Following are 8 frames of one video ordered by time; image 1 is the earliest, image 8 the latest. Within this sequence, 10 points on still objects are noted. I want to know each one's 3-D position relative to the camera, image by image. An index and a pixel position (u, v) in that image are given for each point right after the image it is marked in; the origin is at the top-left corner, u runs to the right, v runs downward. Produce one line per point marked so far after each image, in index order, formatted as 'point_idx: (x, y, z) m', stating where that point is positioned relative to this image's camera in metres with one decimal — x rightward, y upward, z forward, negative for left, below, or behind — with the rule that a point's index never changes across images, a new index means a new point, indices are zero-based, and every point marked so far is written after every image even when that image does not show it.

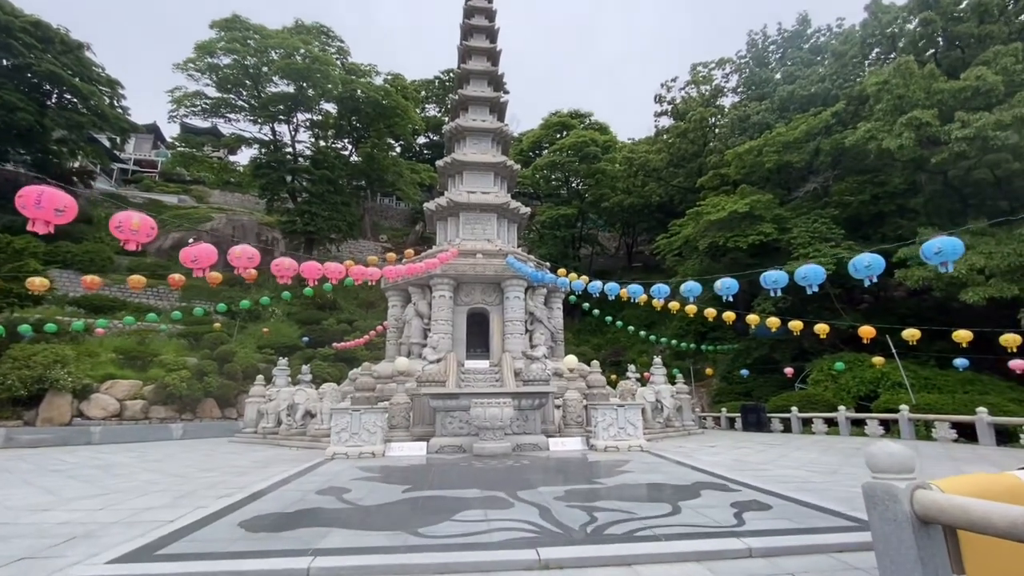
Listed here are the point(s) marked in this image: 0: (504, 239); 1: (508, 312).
0: (-0.3, +1.7, +16.6) m
1: (-0.1, -0.7, +14.2) m
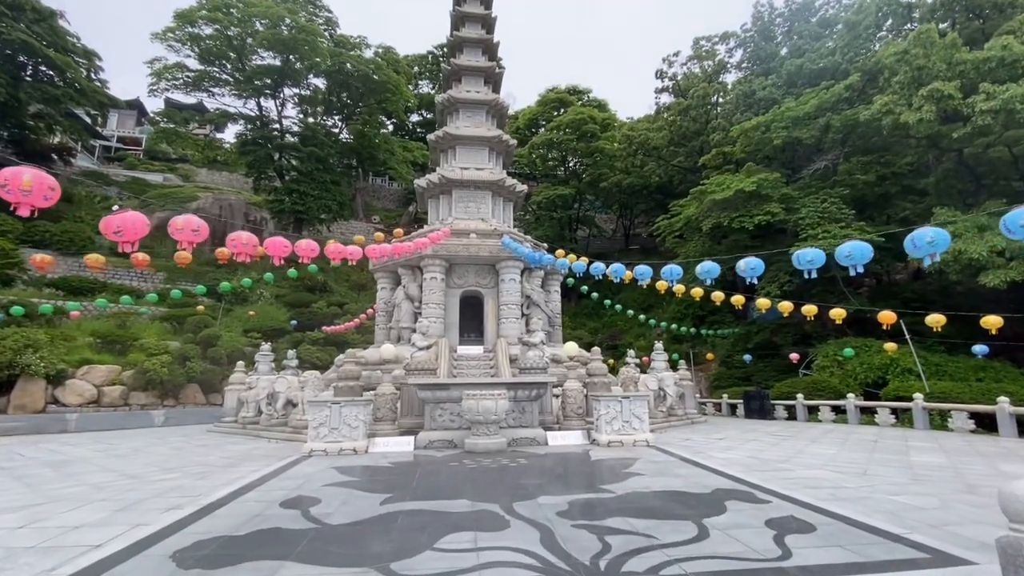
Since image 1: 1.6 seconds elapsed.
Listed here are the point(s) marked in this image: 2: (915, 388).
0: (-0.4, +2.3, +15.8) m
1: (-0.2, -0.2, +13.5) m
2: (+10.5, -2.6, +12.5) m
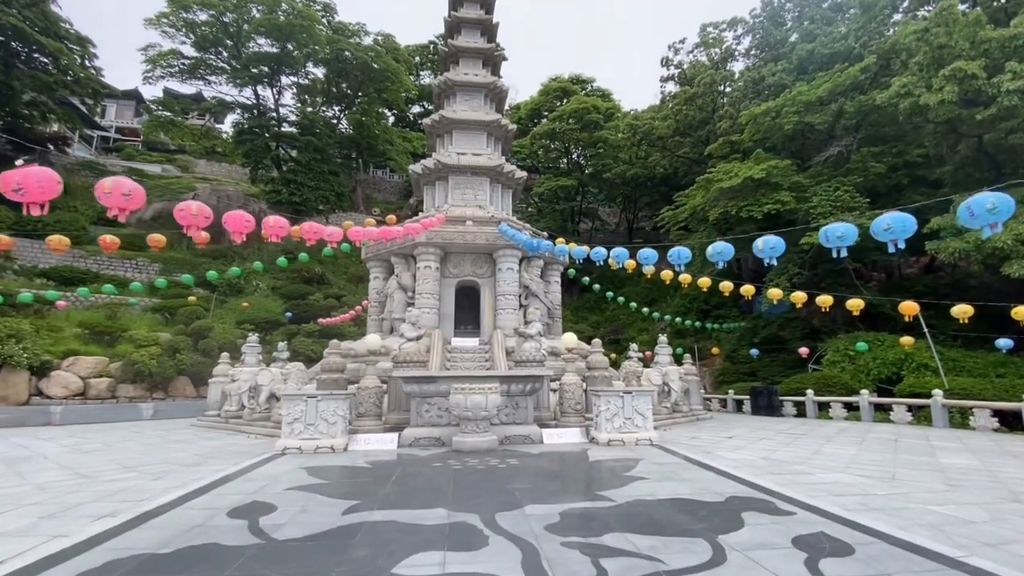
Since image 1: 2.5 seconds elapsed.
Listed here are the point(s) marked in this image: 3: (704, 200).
0: (-0.5, +2.6, +15.2) m
1: (-0.3, +0.1, +12.9) m
2: (+10.4, -2.4, +11.9) m
3: (+7.5, +3.5, +18.7) m
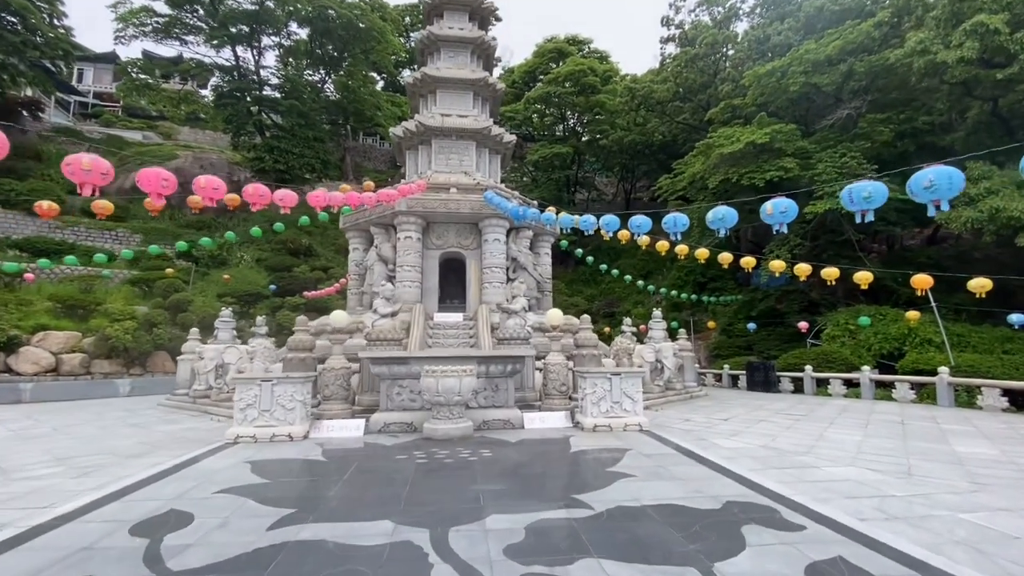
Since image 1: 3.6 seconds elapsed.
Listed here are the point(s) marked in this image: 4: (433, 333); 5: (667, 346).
0: (-0.8, +3.5, +14.3) m
1: (-0.6, +0.8, +12.2) m
2: (+10.1, -1.7, +11.3) m
3: (+7.1, +4.5, +17.8) m
4: (-1.8, -1.0, +10.9) m
5: (+3.4, -1.3, +10.6) m
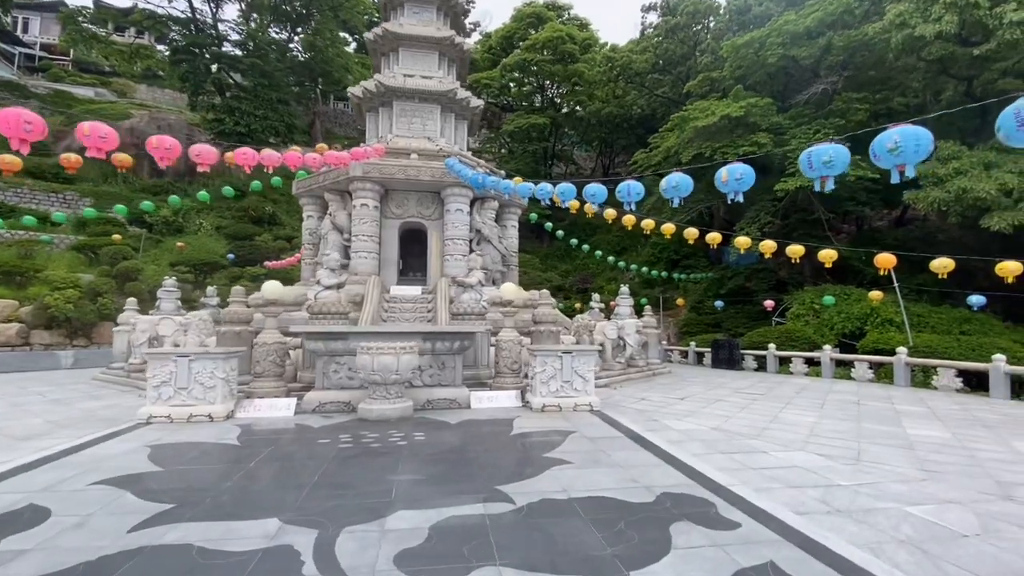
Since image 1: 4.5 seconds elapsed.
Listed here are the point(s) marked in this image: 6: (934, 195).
0: (-1.8, +4.2, +13.6) m
1: (-1.5, +1.5, +11.6) m
2: (+9.1, -1.2, +11.4) m
3: (+6.0, +5.4, +17.4) m
4: (-2.7, -0.4, +10.4) m
5: (+2.5, -0.8, +10.3) m
6: (+10.2, +2.2, +11.5) m
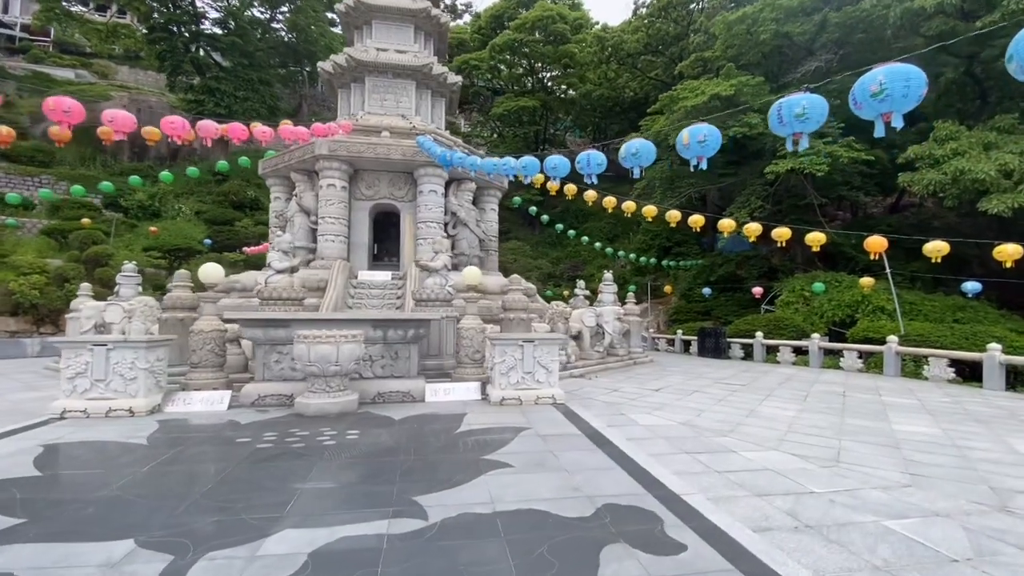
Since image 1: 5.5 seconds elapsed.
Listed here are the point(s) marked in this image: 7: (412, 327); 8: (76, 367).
0: (-2.3, +4.6, +13.0) m
1: (-2.1, +1.8, +11.1) m
2: (+8.6, -0.9, +11.0) m
3: (+5.4, +5.8, +16.8) m
4: (-3.2, -0.1, +9.9) m
5: (+2.0, -0.5, +9.8) m
6: (+9.6, +2.6, +11.0) m
7: (-1.2, -0.5, +6.0) m
8: (-4.5, -0.8, +4.9) m
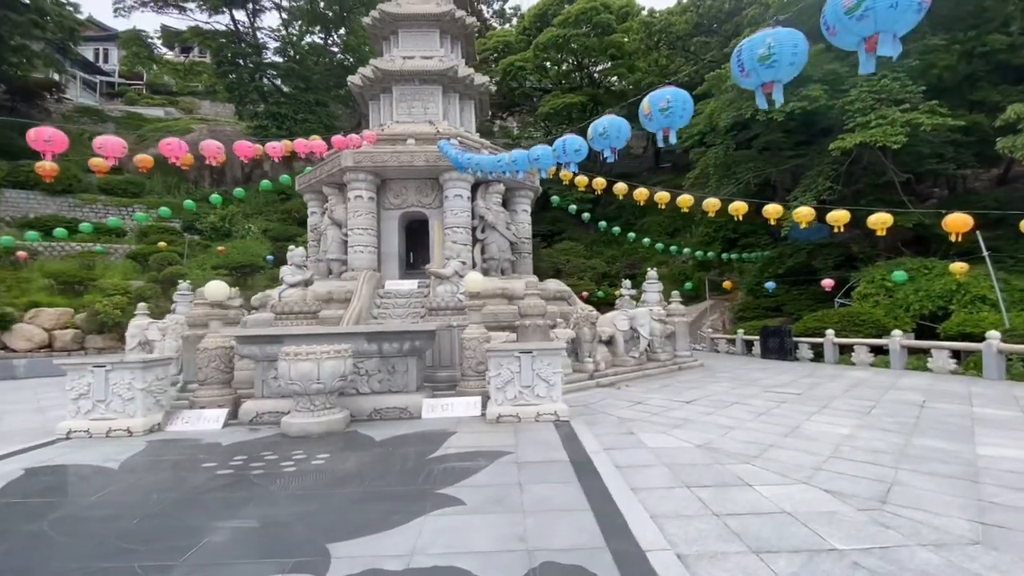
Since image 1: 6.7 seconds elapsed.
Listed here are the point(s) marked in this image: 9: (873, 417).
0: (-1.5, +4.5, +12.8) m
1: (-1.5, +1.6, +10.8) m
2: (+9.2, -0.6, +9.3) m
3: (+6.6, +6.0, +15.5) m
4: (-2.7, -0.3, +9.8) m
5: (+2.5, -0.4, +9.0) m
6: (+10.1, +2.9, +9.2) m
7: (-1.2, -0.6, +5.7) m
8: (-4.6, -1.1, +5.1) m
9: (+4.2, -1.5, +5.5) m
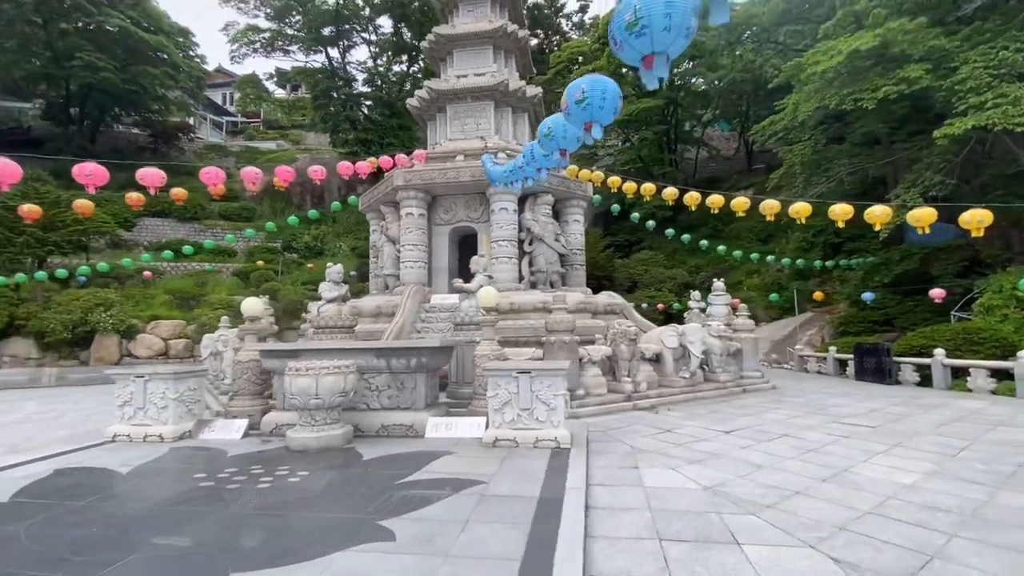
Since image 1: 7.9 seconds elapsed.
0: (-0.2, +4.1, +12.8) m
1: (-0.4, +1.3, +10.8) m
2: (+9.8, -0.8, +7.2) m
3: (+8.3, +5.6, +14.0) m
4: (-1.8, -0.6, +9.9) m
5: (+3.1, -0.7, +8.2) m
6: (+10.6, +2.7, +7.1) m
7: (-1.1, -0.8, +5.6) m
8: (-4.5, -1.3, +5.6) m
9: (+4.2, -1.6, +4.5) m
